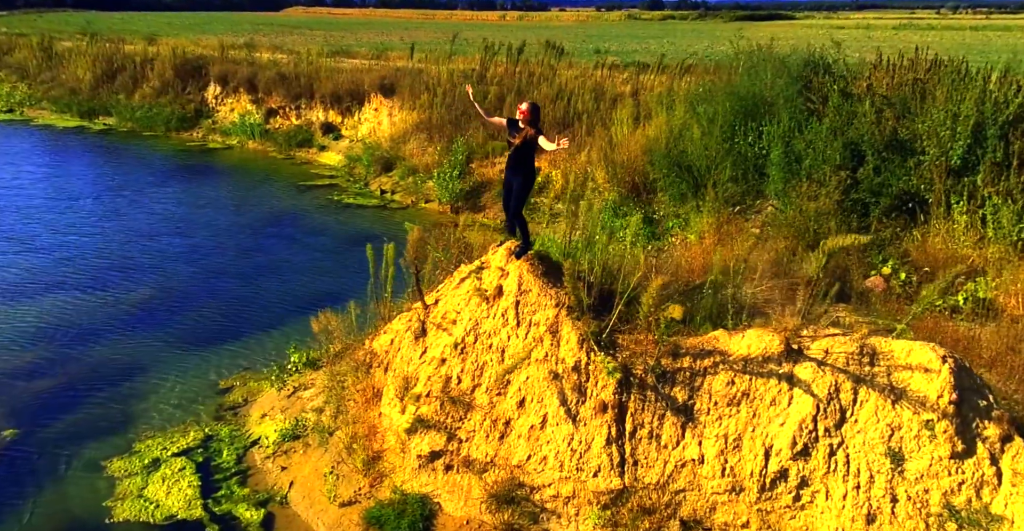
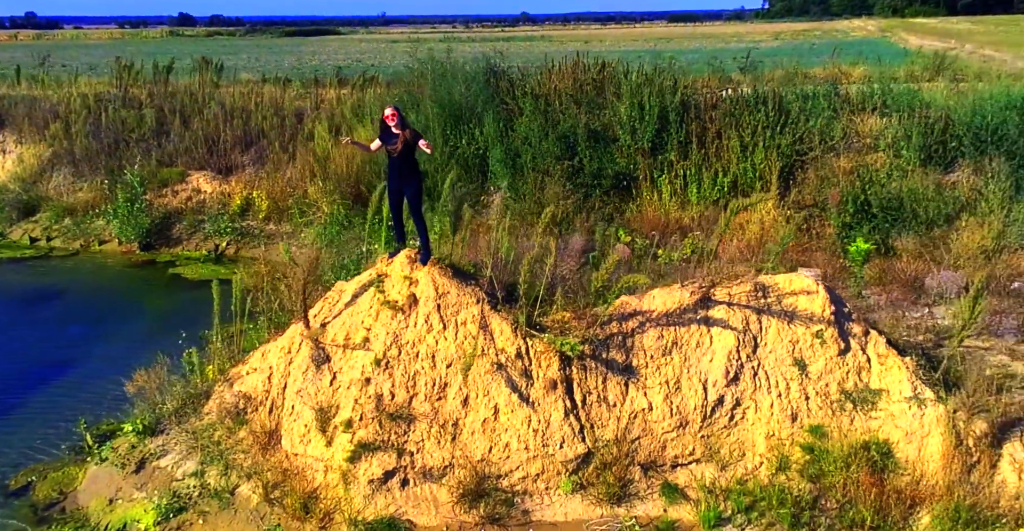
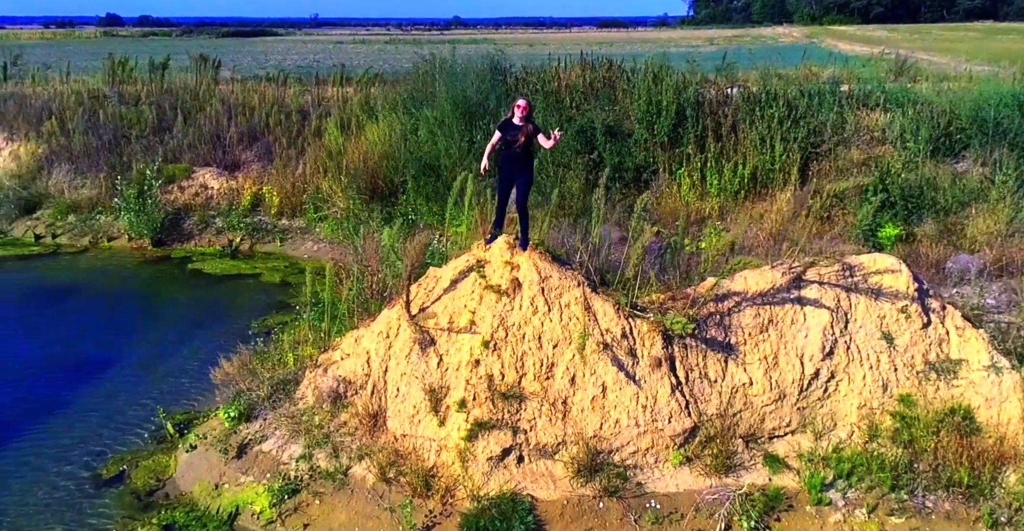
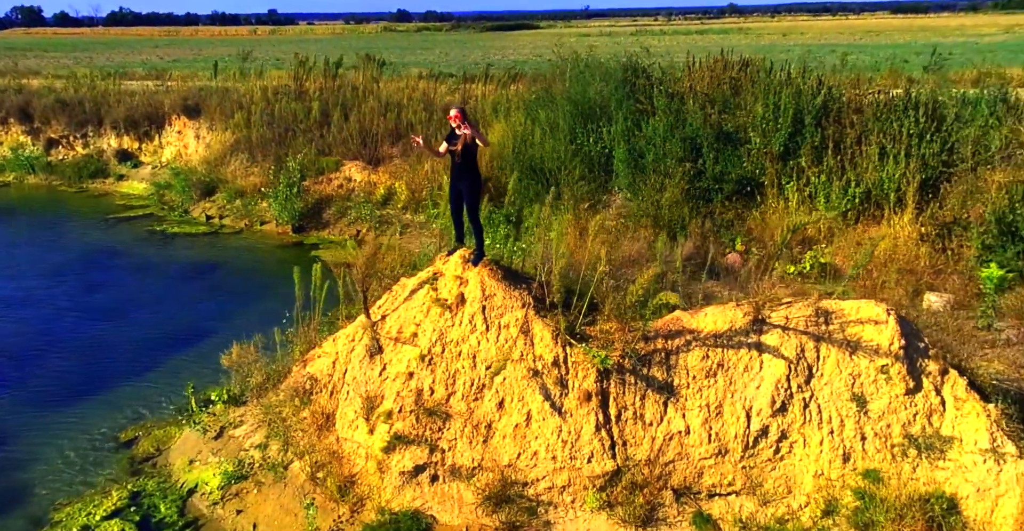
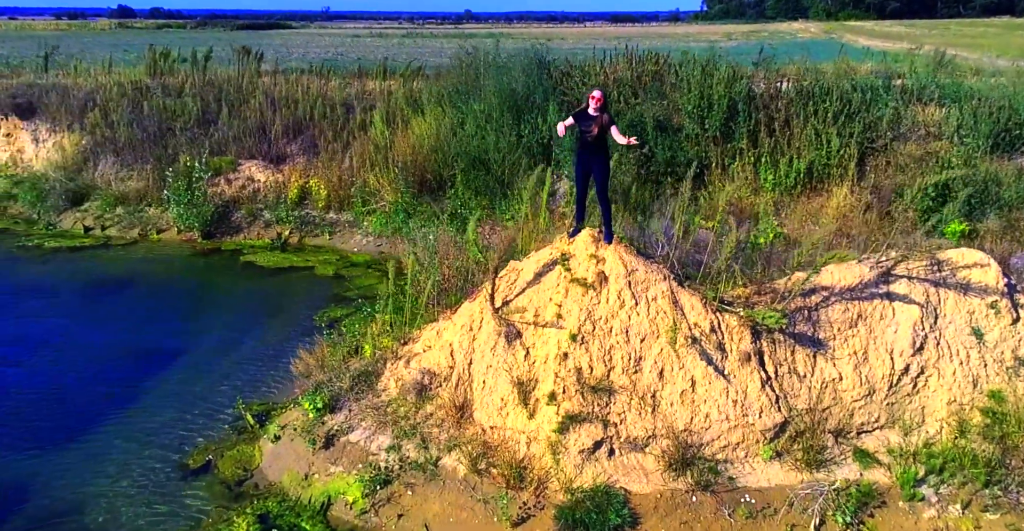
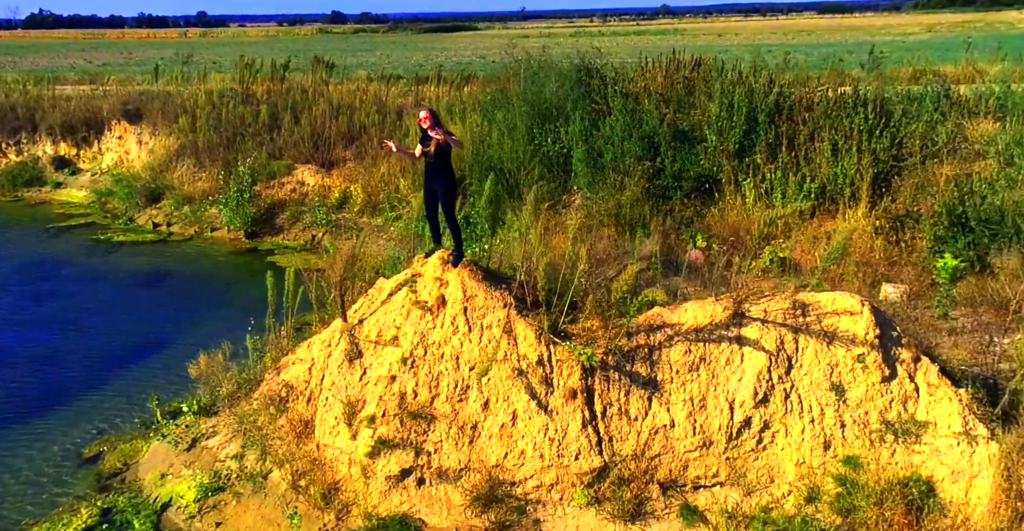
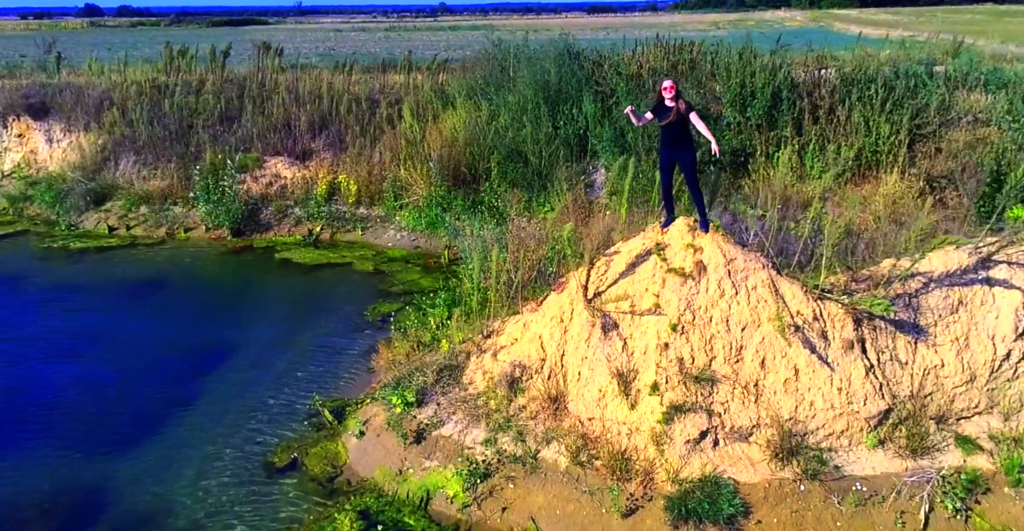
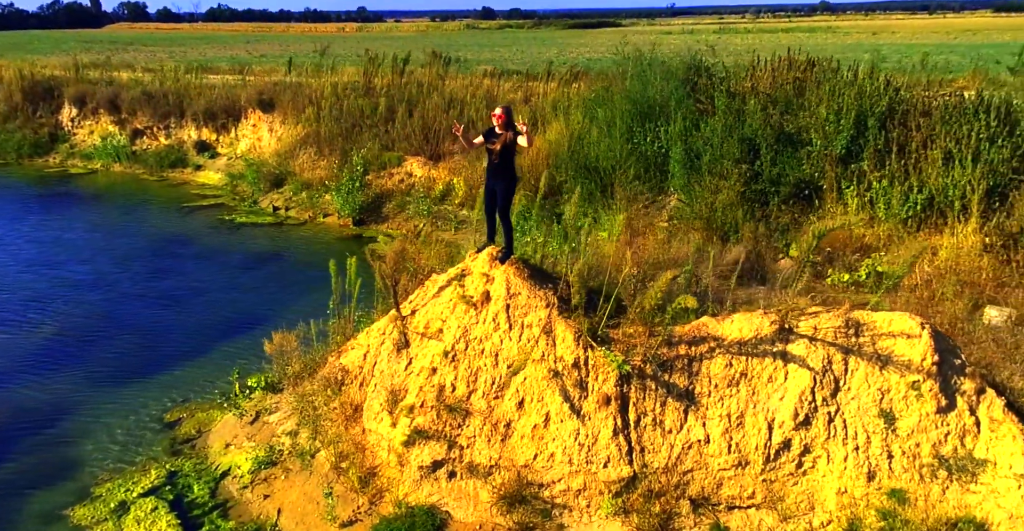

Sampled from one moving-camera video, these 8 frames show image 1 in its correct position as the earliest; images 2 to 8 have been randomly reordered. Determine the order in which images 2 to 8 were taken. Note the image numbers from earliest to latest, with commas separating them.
8, 4, 6, 2, 3, 5, 7
